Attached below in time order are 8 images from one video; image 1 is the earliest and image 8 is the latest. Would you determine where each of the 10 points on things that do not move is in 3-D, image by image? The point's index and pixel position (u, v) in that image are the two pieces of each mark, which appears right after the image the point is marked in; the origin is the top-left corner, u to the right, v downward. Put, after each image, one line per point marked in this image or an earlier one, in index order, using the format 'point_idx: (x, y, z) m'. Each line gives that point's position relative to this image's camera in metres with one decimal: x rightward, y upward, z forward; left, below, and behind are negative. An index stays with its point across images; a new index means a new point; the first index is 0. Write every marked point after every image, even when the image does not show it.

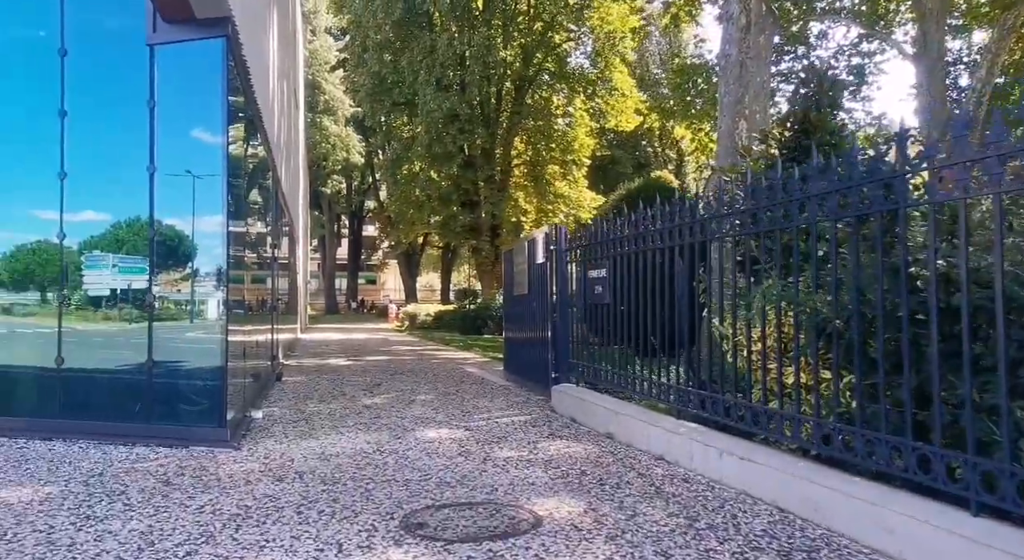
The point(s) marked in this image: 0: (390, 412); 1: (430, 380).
0: (-1.1, -1.2, +5.1) m
1: (-1.0, -1.3, +7.2) m
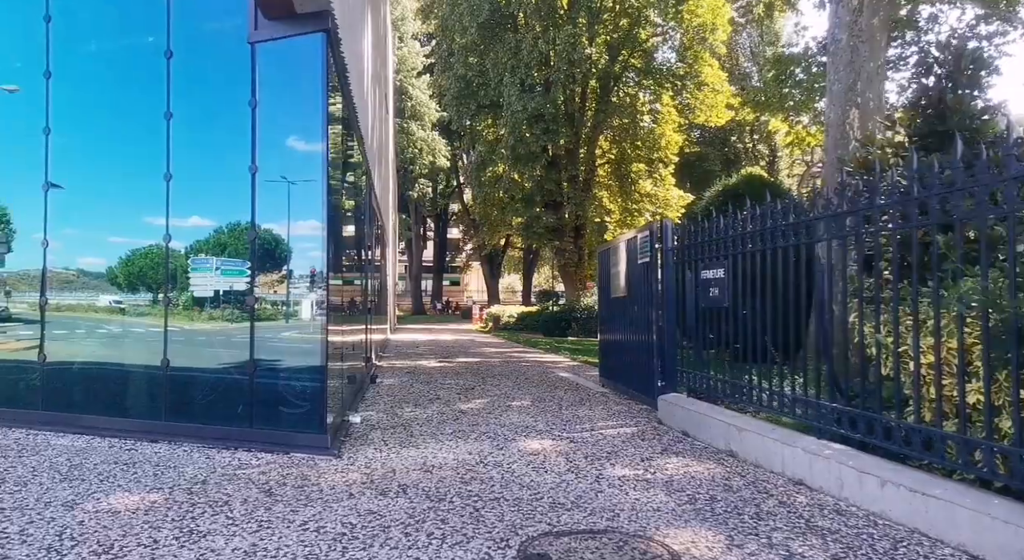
0: (-0.2, -1.2, +4.9) m
1: (+0.1, -1.3, +6.9) m
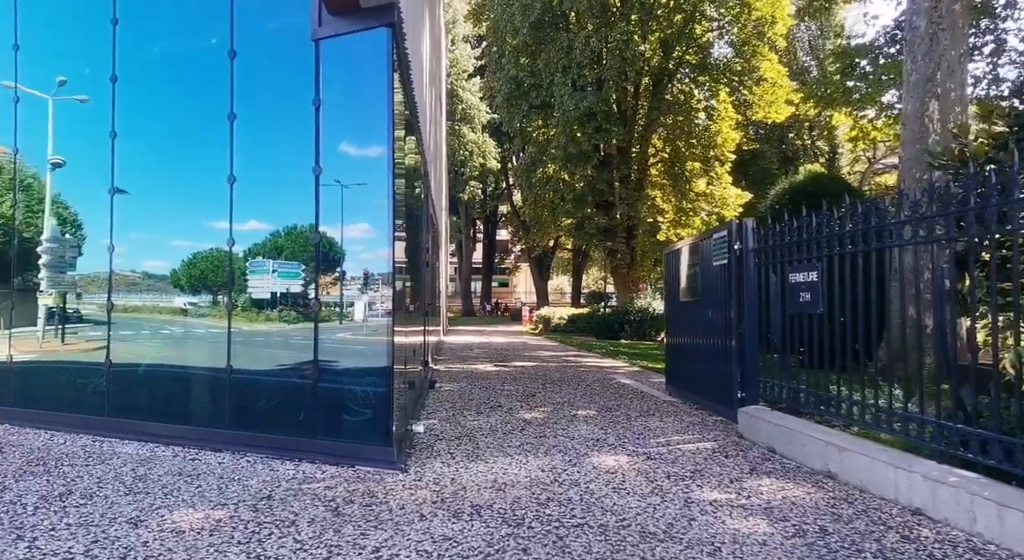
0: (+0.3, -1.2, +4.6) m
1: (+0.9, -1.3, +6.6) m
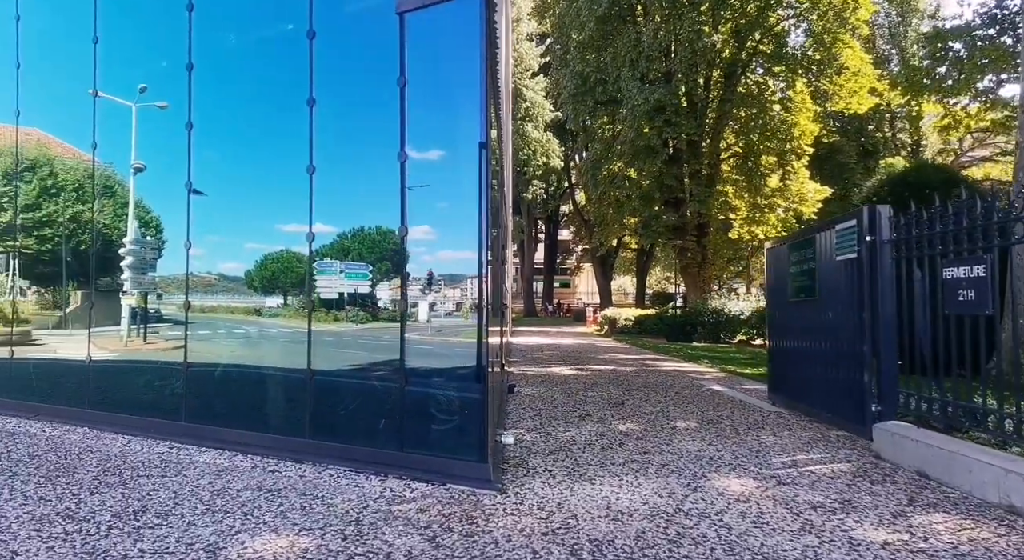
0: (+1.1, -1.2, +4.1) m
1: (+1.8, -1.3, +6.0) m
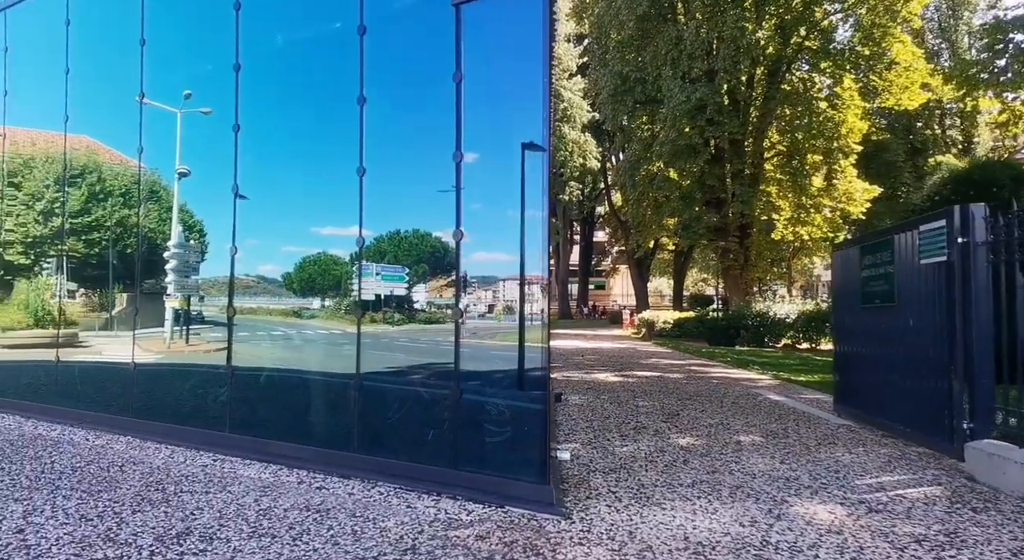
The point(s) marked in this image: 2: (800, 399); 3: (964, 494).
0: (+1.4, -1.2, +3.8) m
1: (+2.2, -1.3, +5.7) m
2: (+3.5, -1.4, +6.8) m
3: (+2.6, -1.2, +3.2) m
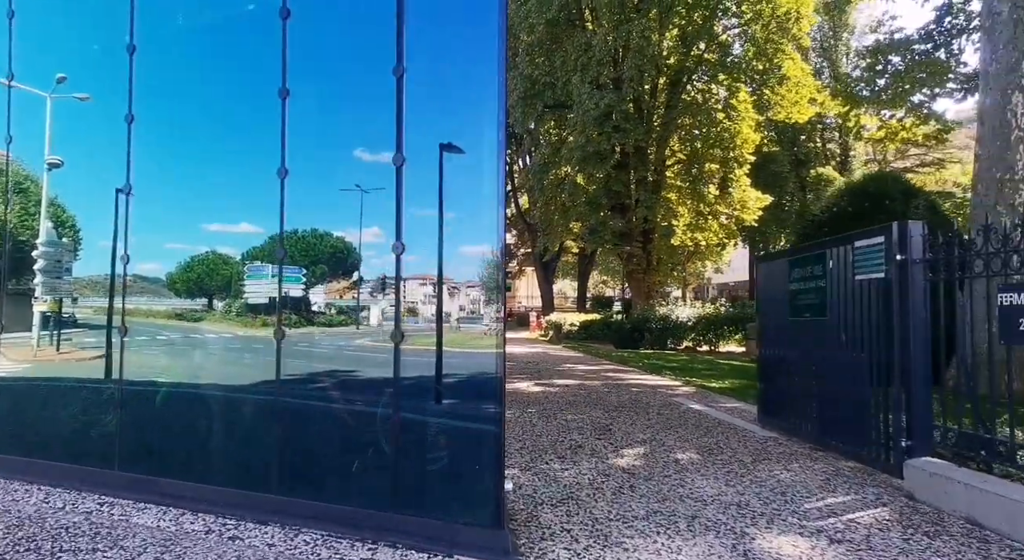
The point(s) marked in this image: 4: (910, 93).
0: (+1.0, -1.3, +3.6) m
1: (+1.5, -1.4, +5.6) m
2: (+2.6, -1.6, +6.9) m
3: (+2.3, -1.4, +3.2) m
4: (+9.4, +4.5, +13.6) m
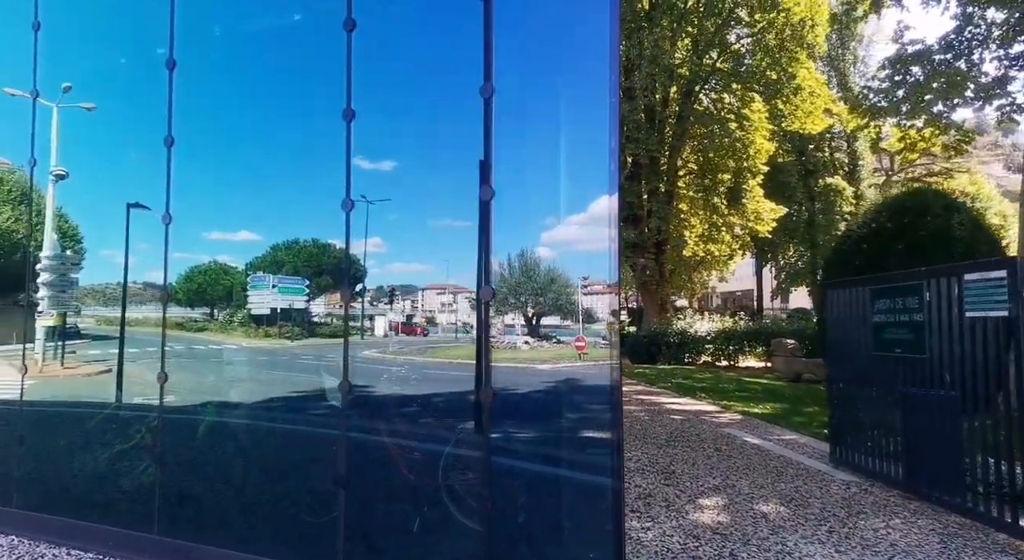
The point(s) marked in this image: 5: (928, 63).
0: (+1.5, -1.6, +3.2) m
1: (+2.0, -1.7, +5.2) m
2: (+3.1, -1.8, +6.5) m
3: (+2.8, -1.6, +2.8) m
4: (+9.9, +4.1, +13.2) m
5: (+9.3, +4.9, +12.7) m
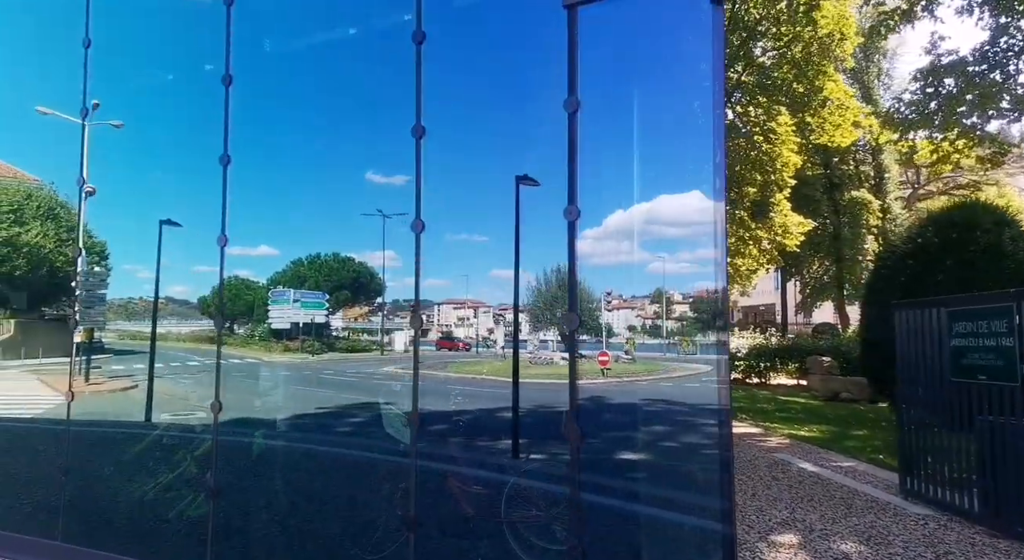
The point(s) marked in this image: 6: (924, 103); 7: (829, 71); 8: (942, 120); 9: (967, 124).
0: (+1.9, -1.7, +2.9) m
1: (+2.4, -1.9, +4.9) m
2: (+3.5, -2.0, +6.2) m
3: (+3.1, -1.7, +2.5) m
4: (+10.5, +3.8, +12.8) m
5: (+9.9, +4.5, +12.3) m
6: (+10.1, +4.3, +13.6) m
7: (+10.7, +6.7, +18.4) m
8: (+10.4, +3.8, +13.3) m
9: (+10.3, +3.5, +12.5) m
